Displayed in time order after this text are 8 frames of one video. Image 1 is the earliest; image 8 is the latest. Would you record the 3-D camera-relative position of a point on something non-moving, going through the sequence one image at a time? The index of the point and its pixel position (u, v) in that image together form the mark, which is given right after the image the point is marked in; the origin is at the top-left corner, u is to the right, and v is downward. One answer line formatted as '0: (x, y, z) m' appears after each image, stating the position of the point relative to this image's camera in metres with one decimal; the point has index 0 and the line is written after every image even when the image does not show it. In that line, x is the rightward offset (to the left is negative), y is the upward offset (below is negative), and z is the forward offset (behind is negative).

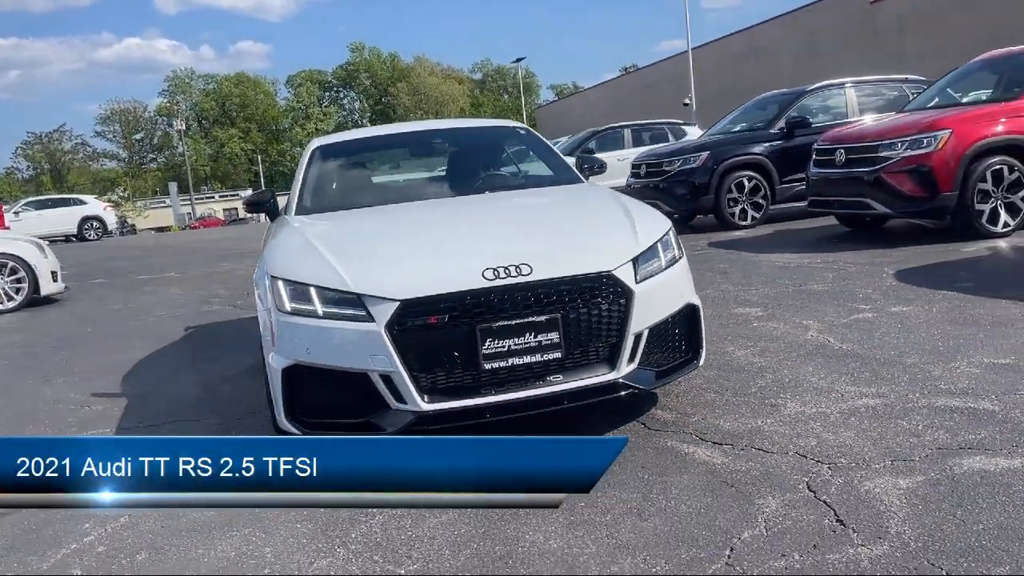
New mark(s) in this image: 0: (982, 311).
0: (+3.0, -0.2, +5.7) m
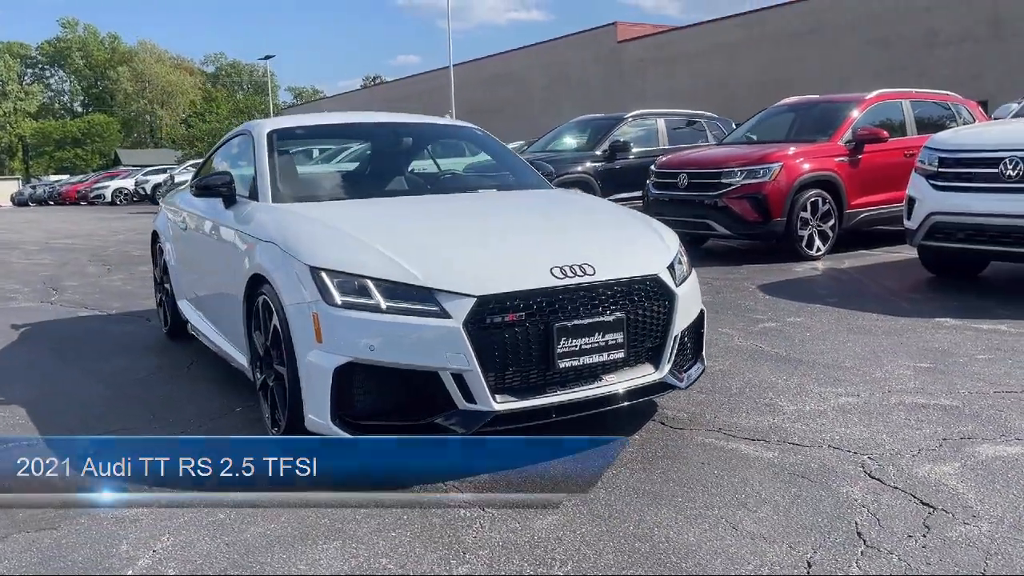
0: (+2.6, -0.3, +6.5) m
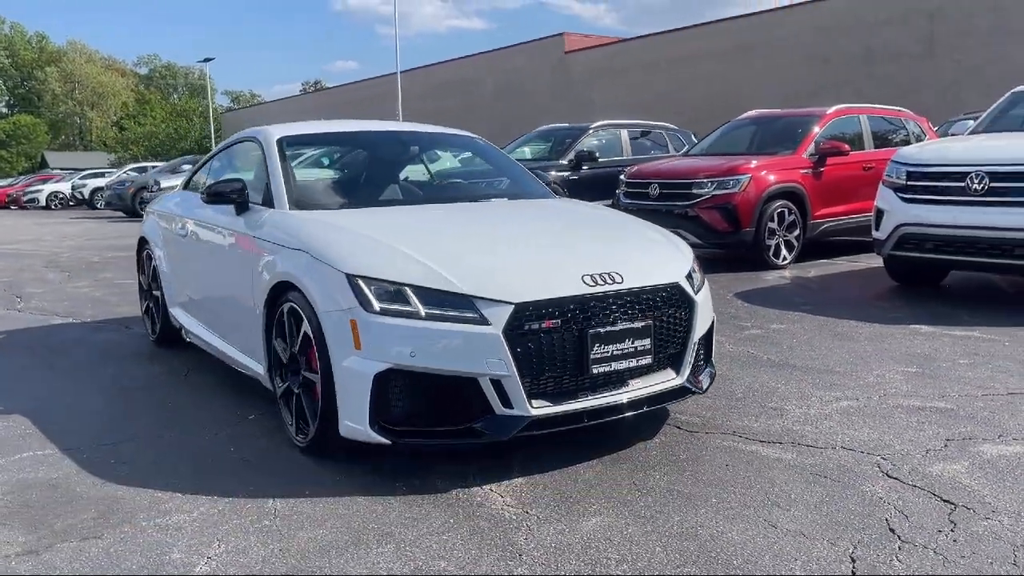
0: (+2.6, -0.3, +6.8) m
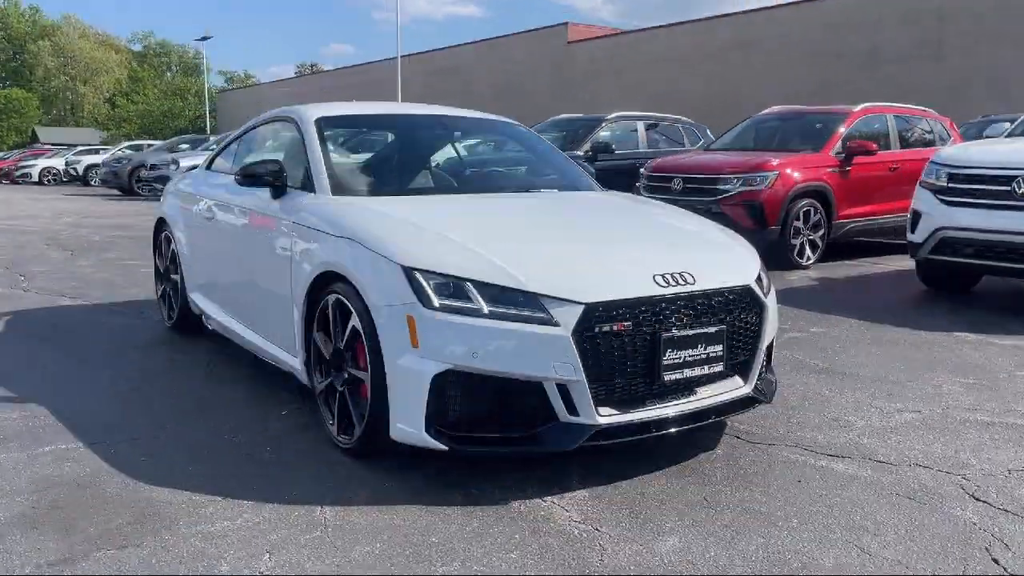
0: (+2.8, -0.4, +6.6) m
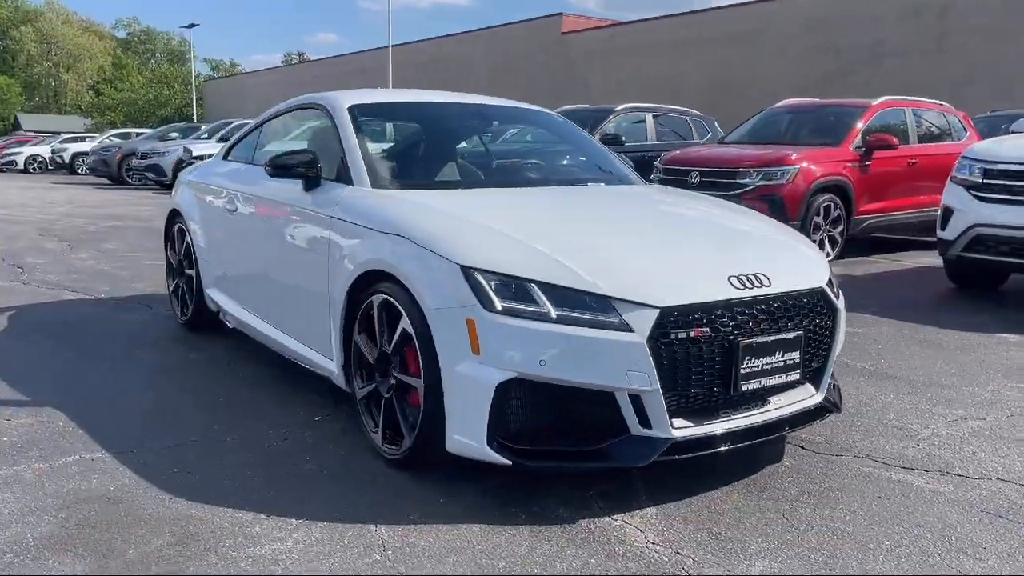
0: (+3.0, -0.4, +6.3) m
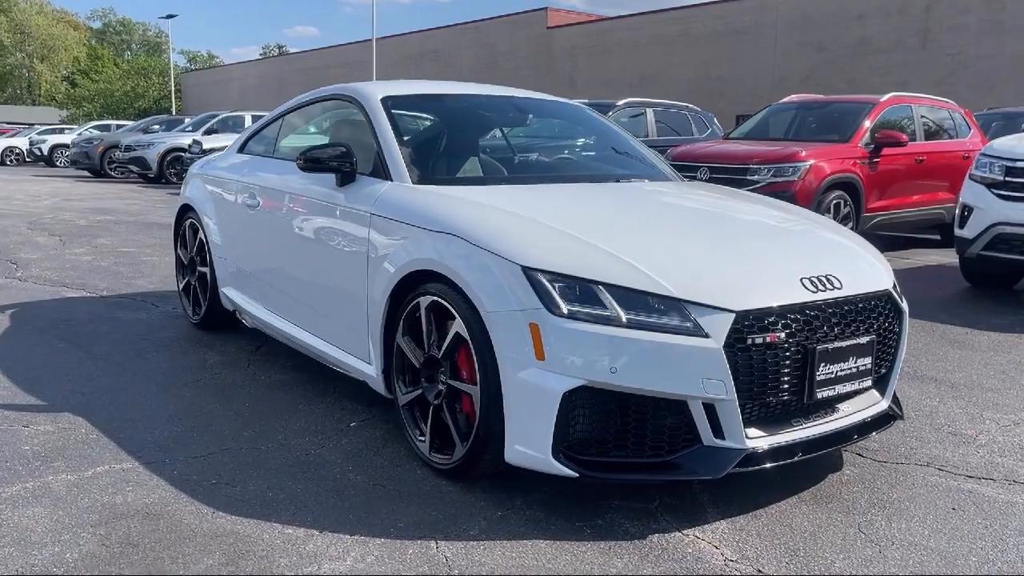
0: (+3.2, -0.4, +6.2) m
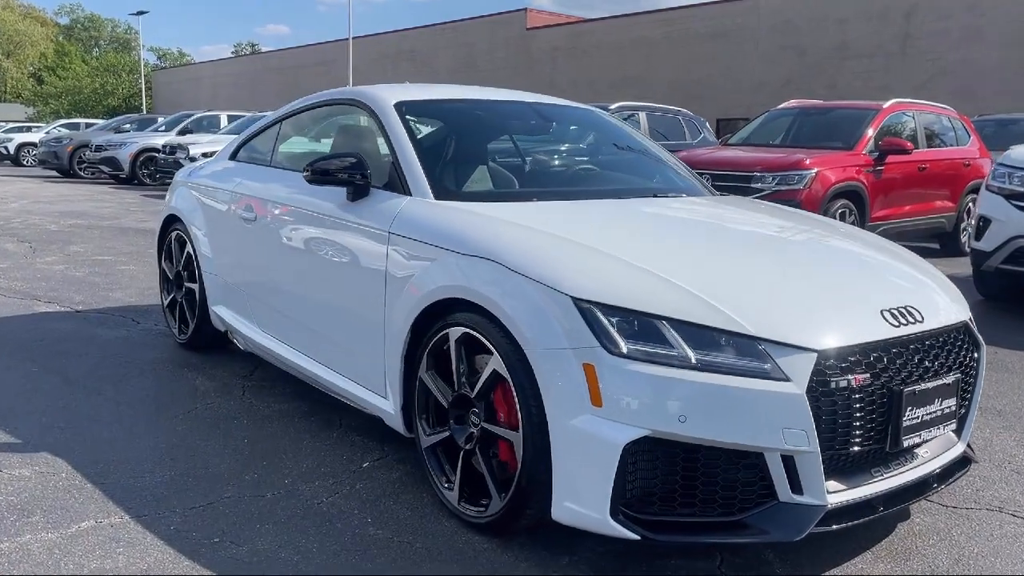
0: (+3.3, -0.5, +6.0) m
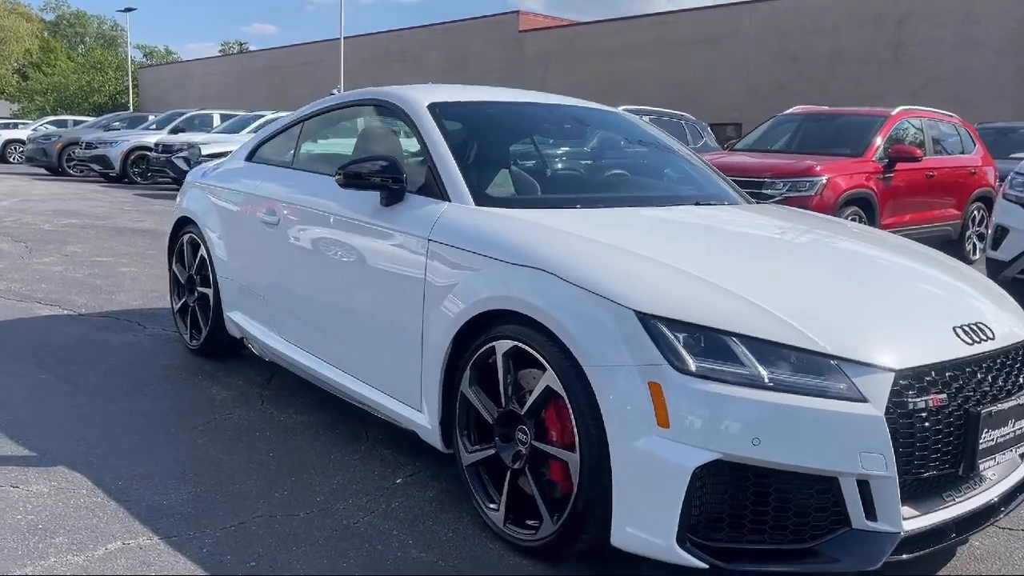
0: (+3.4, -0.5, +5.9) m
